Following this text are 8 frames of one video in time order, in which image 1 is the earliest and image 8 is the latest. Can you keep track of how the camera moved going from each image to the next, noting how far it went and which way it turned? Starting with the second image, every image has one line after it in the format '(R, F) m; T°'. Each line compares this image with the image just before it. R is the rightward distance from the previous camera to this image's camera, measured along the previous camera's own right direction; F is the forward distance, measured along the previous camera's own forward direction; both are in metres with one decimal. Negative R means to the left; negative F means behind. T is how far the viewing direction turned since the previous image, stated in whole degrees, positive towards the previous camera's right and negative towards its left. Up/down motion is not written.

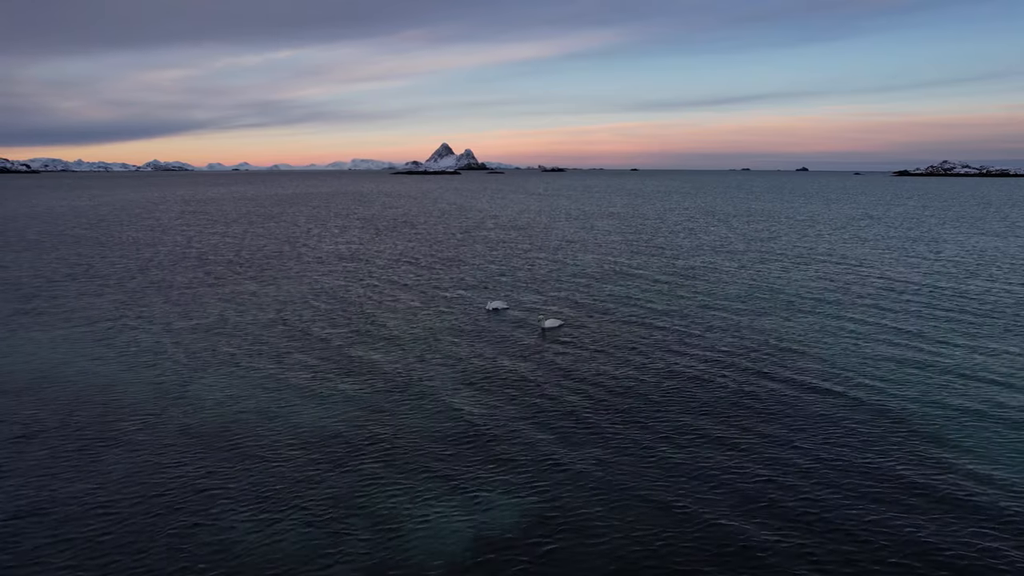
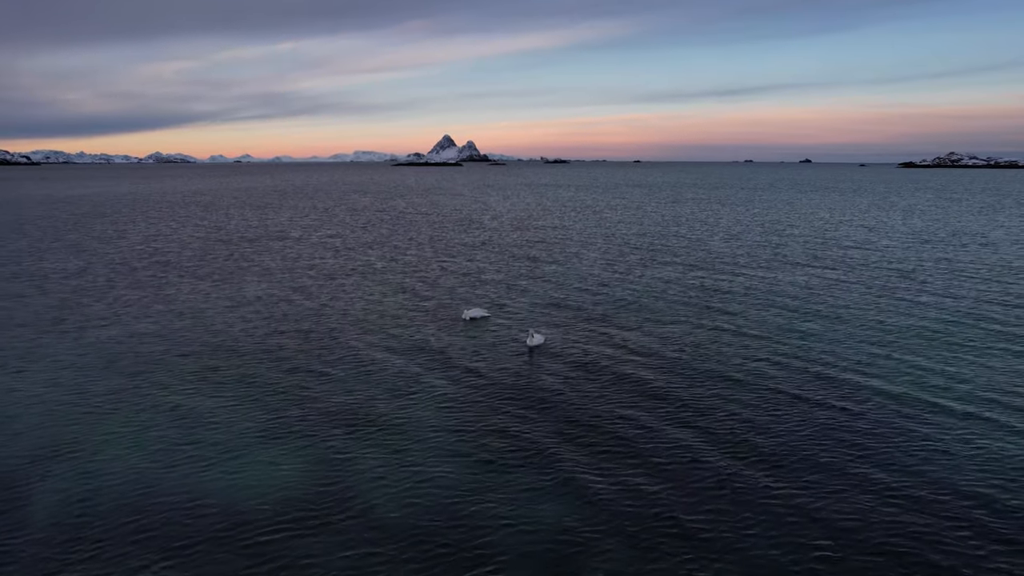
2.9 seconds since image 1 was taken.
(+0.8, +6.6) m; 0°
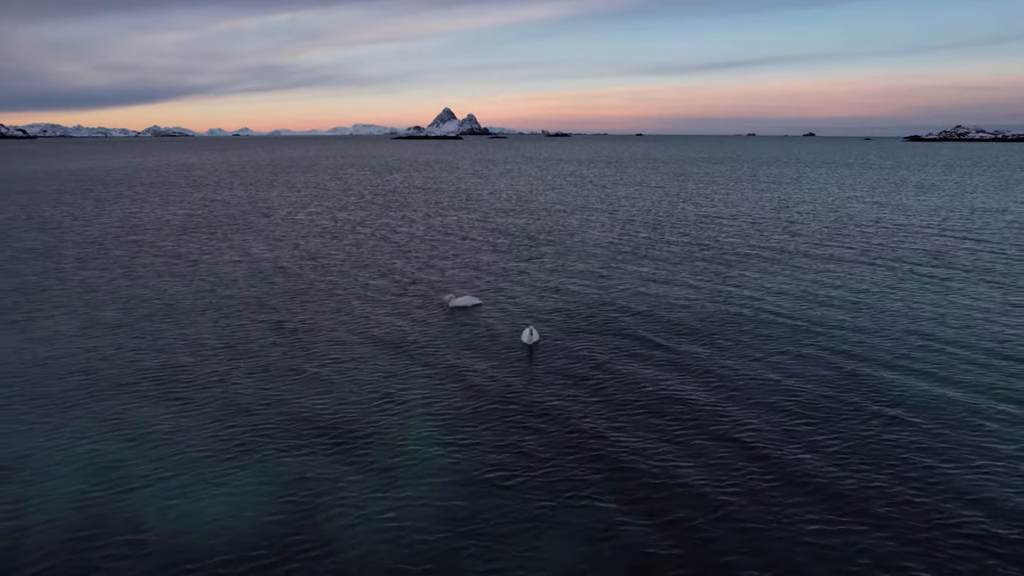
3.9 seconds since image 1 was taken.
(+0.3, +3.8) m; 0°
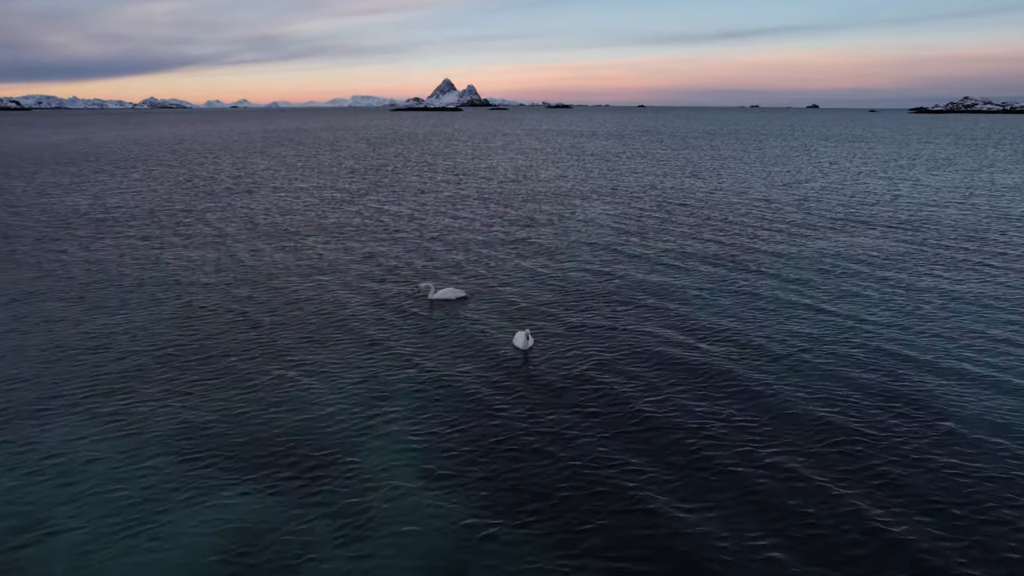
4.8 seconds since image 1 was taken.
(+0.4, +4.5) m; 0°
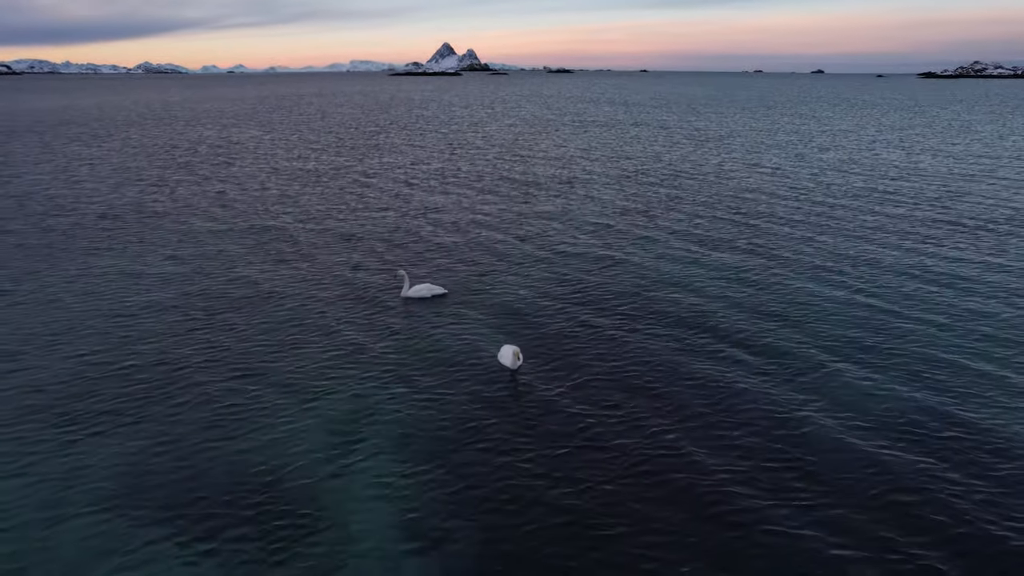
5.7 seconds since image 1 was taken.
(+0.4, +4.8) m; 0°
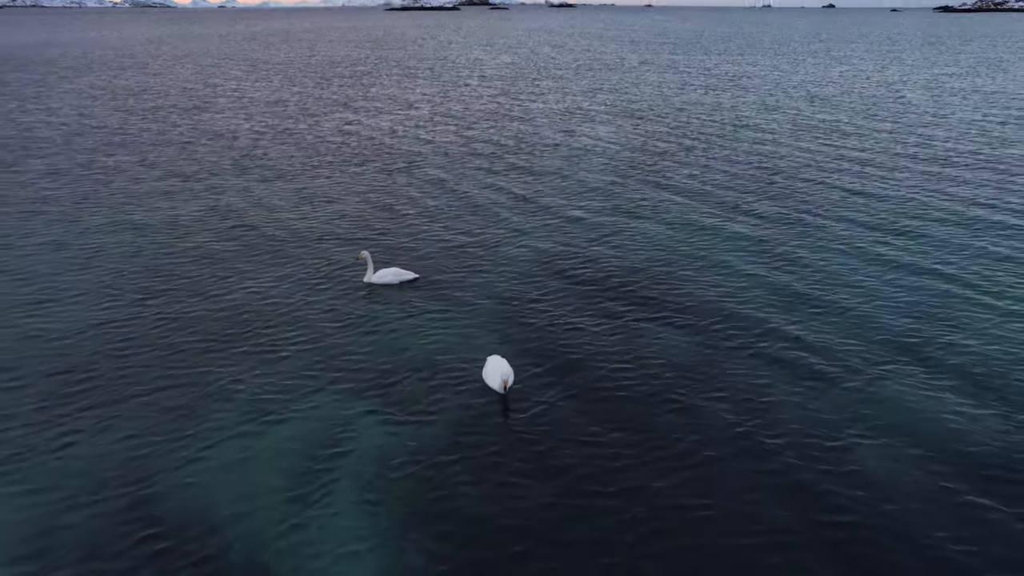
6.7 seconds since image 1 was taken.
(+0.3, +5.2) m; 0°
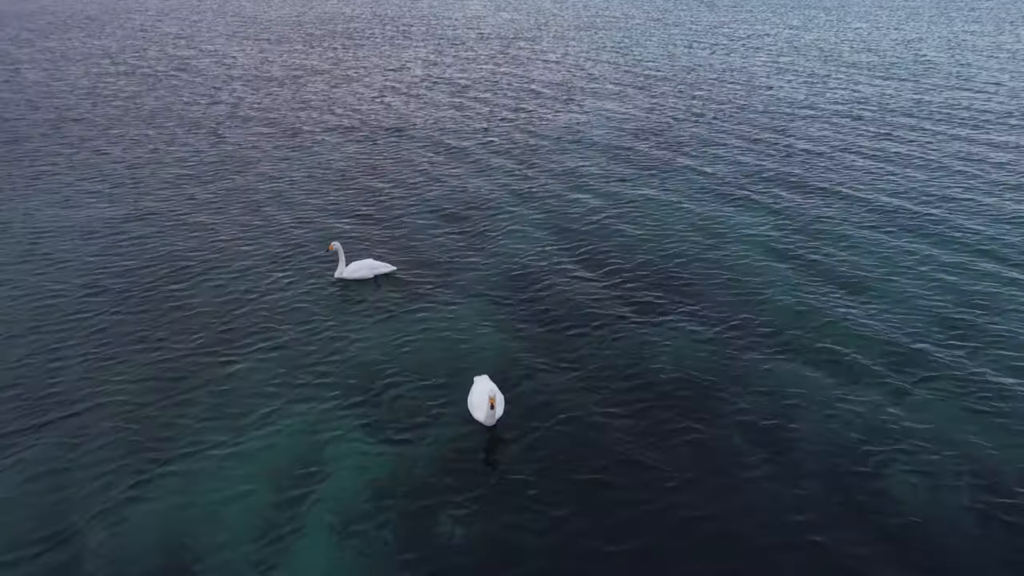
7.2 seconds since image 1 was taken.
(+0.2, +3.2) m; 0°
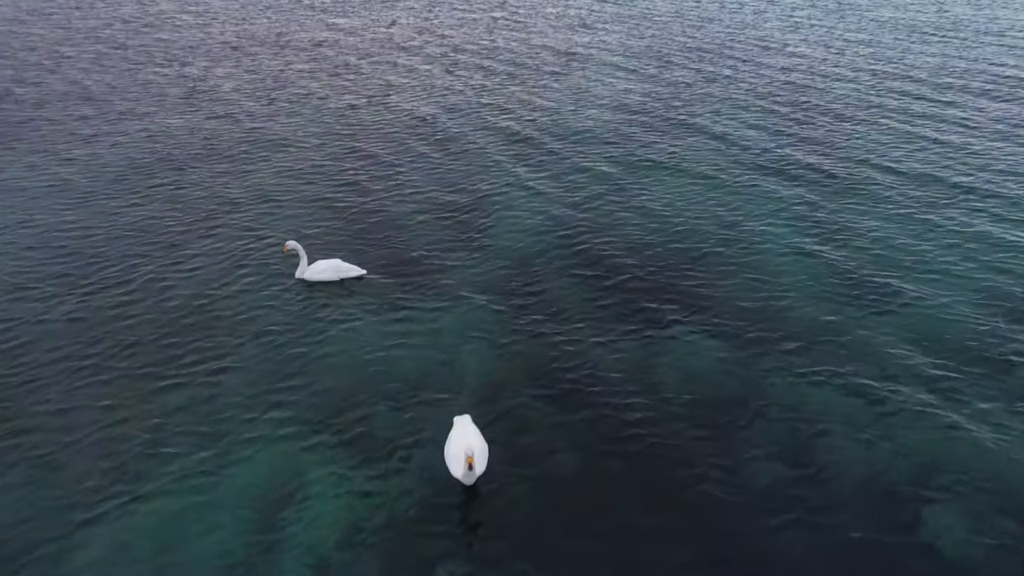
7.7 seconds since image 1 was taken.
(+0.2, +3.4) m; 0°
